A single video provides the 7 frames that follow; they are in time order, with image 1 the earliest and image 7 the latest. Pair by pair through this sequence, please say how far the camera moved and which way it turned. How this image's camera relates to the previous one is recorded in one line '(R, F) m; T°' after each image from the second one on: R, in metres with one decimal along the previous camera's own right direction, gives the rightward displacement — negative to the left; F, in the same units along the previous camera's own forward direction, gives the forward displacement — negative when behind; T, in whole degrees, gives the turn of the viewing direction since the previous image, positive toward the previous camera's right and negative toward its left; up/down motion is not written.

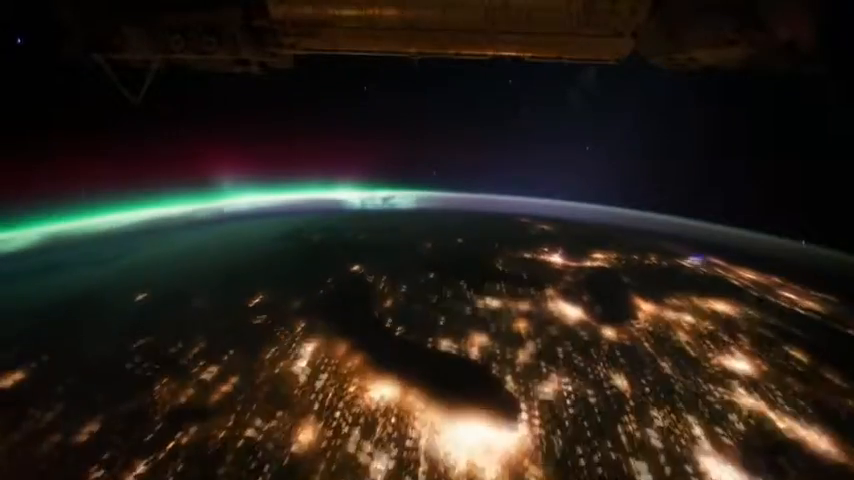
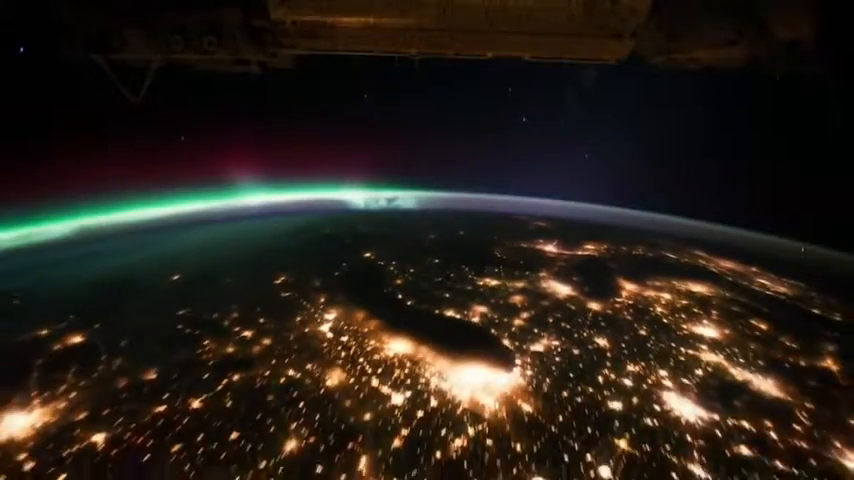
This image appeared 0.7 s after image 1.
(0.0, -0.4) m; 0°
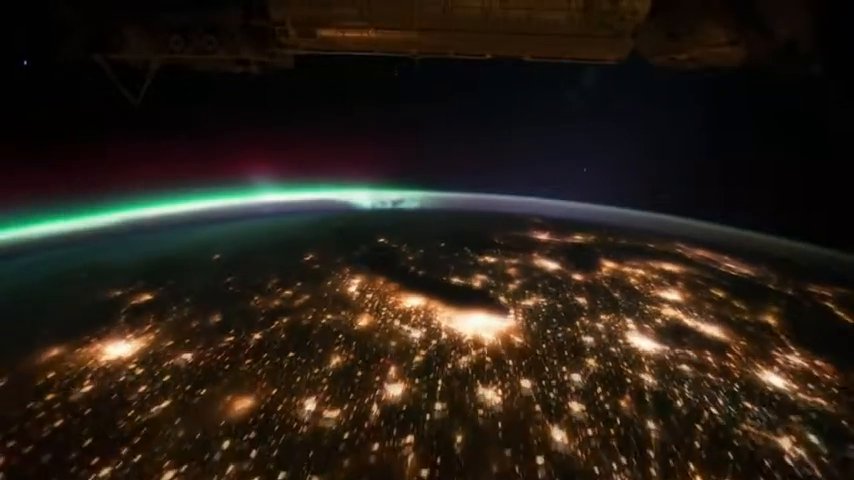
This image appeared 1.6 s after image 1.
(-0.1, -0.6) m; 0°
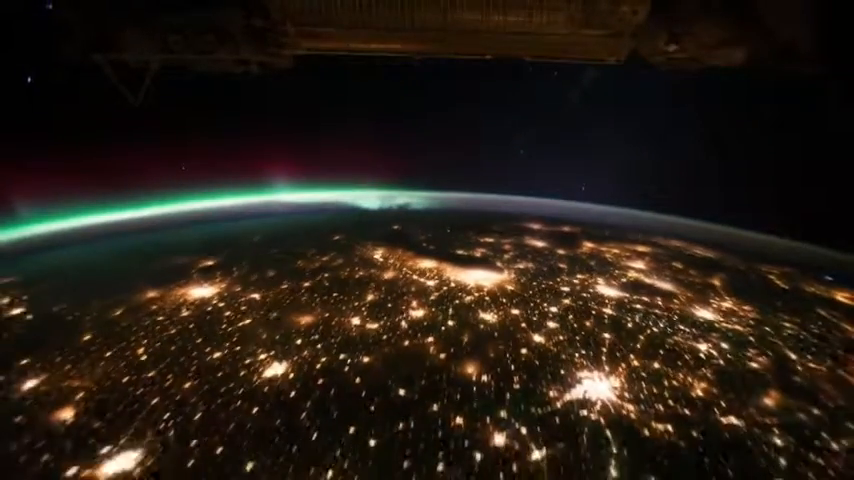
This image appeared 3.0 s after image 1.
(-0.1, -0.7) m; 0°
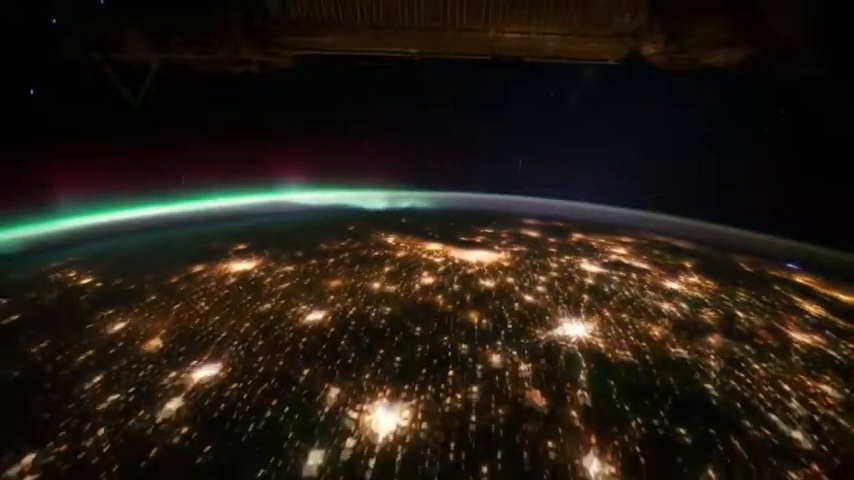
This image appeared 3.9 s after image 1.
(+0.1, +0.4) m; 0°
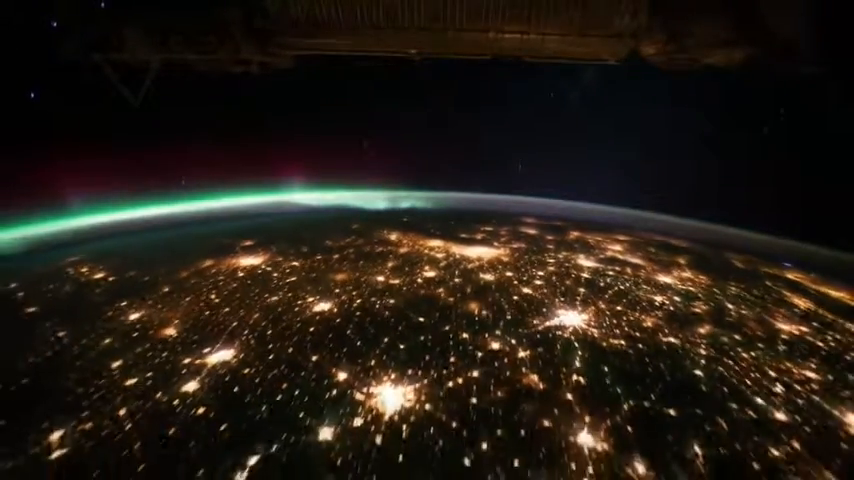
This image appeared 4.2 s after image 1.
(0.0, +0.7) m; 0°
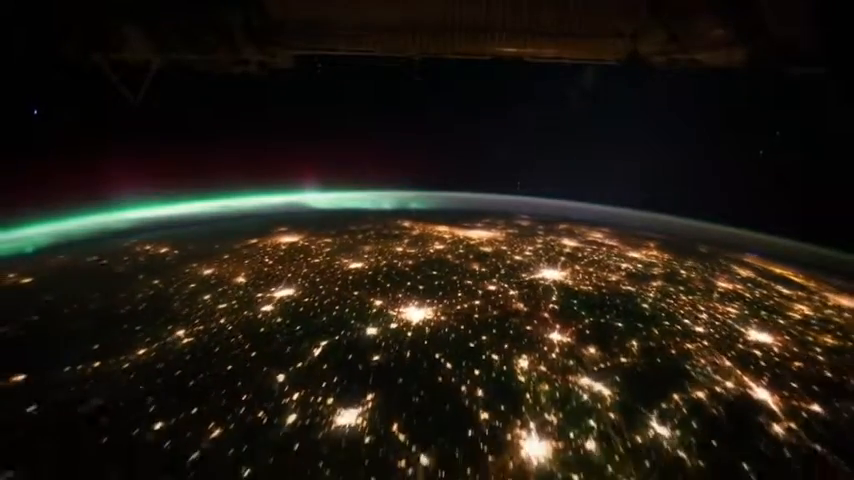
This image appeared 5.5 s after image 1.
(-0.1, -0.6) m; 0°
